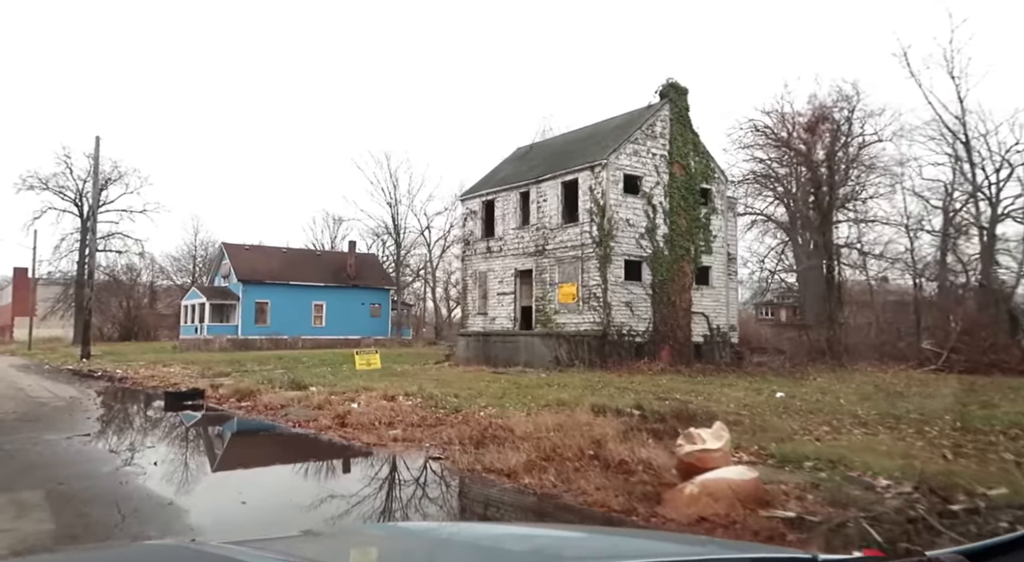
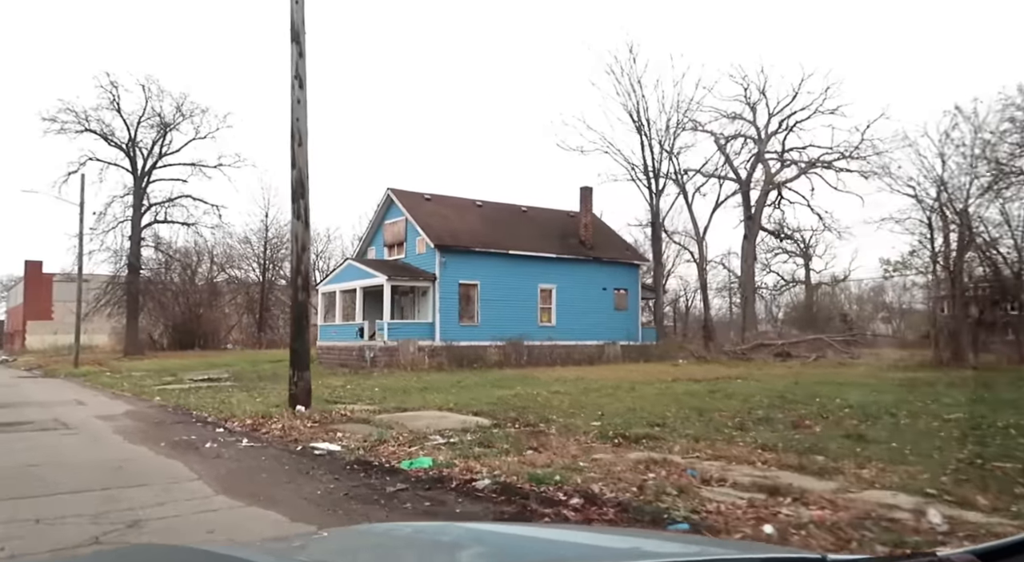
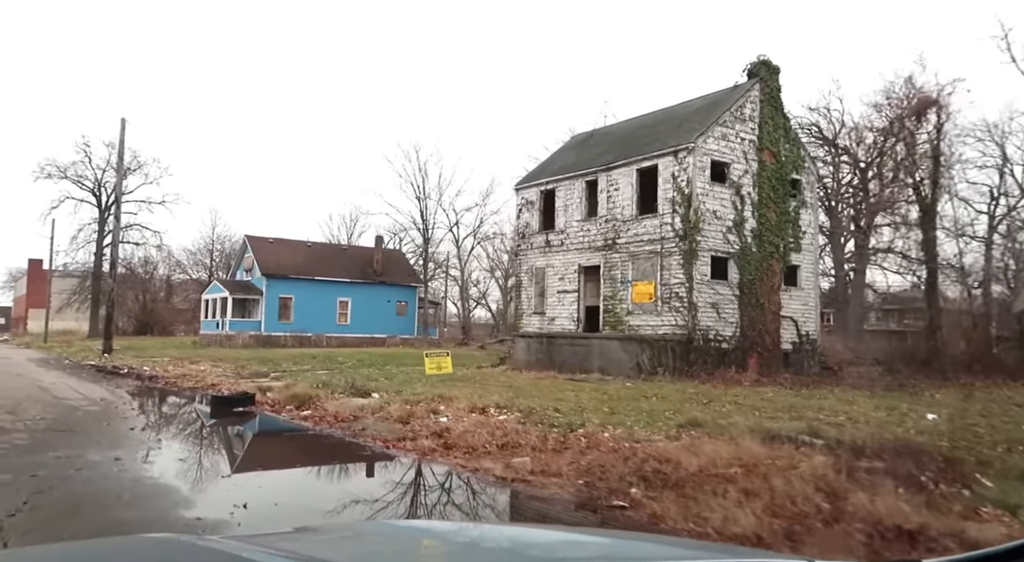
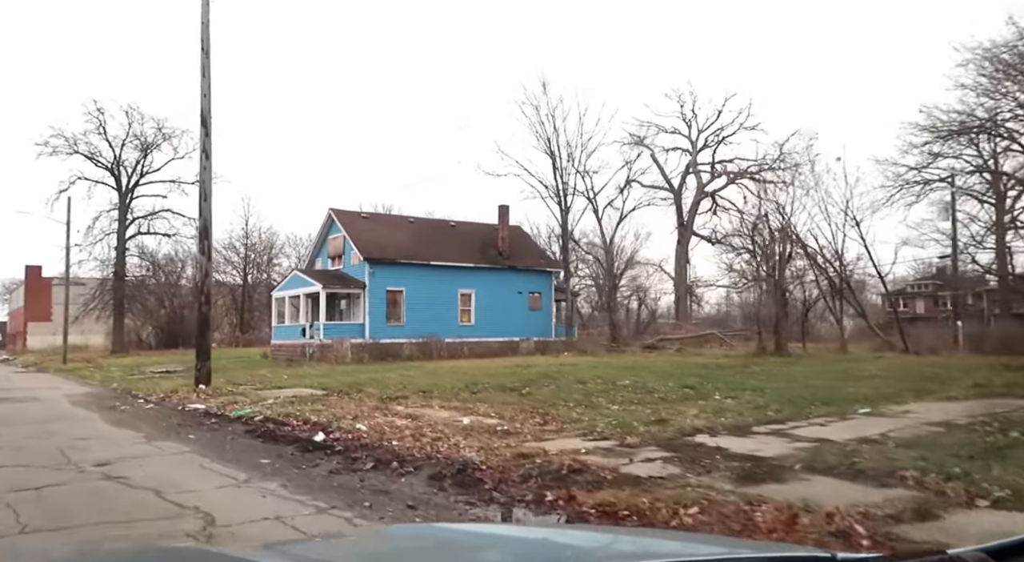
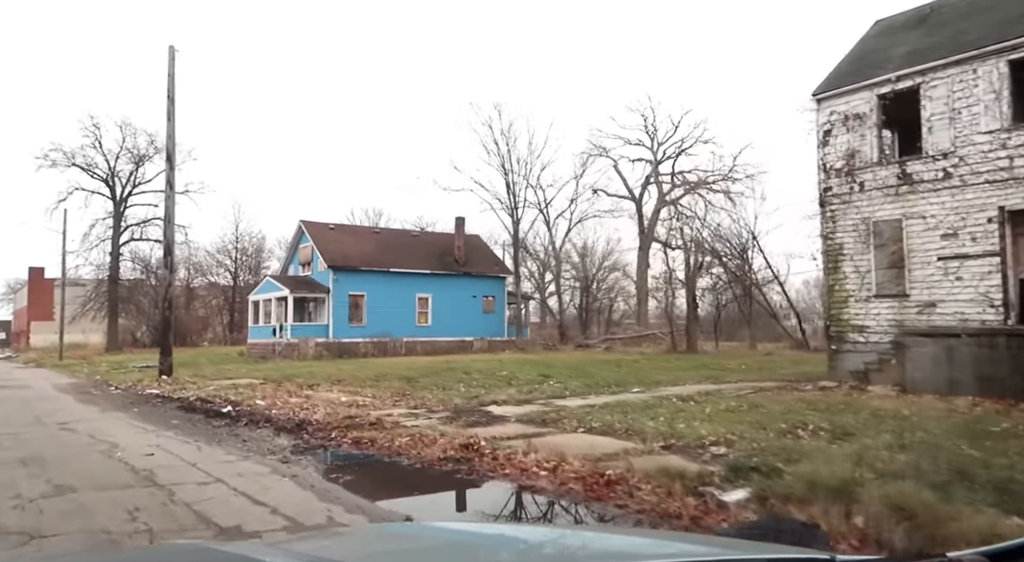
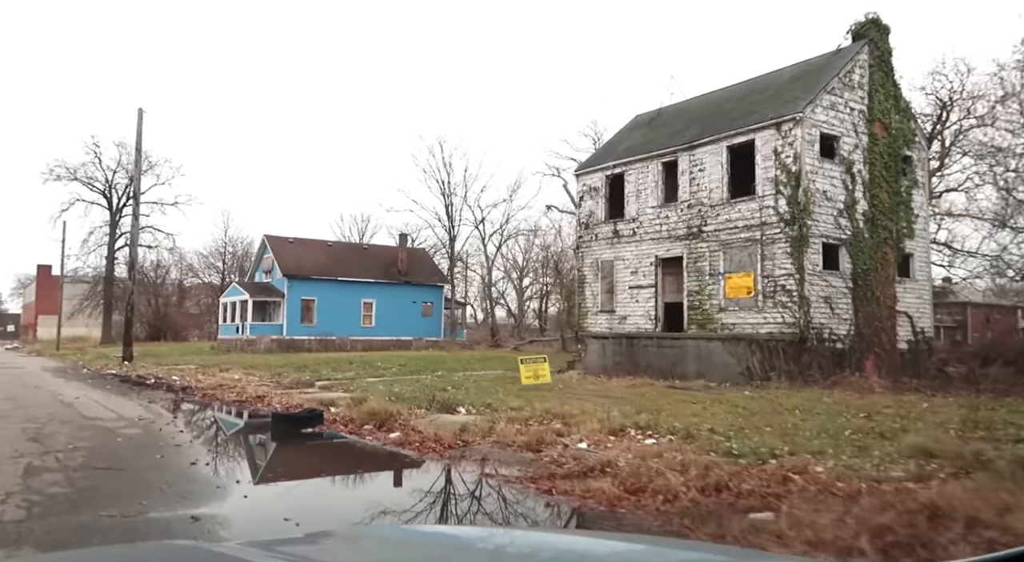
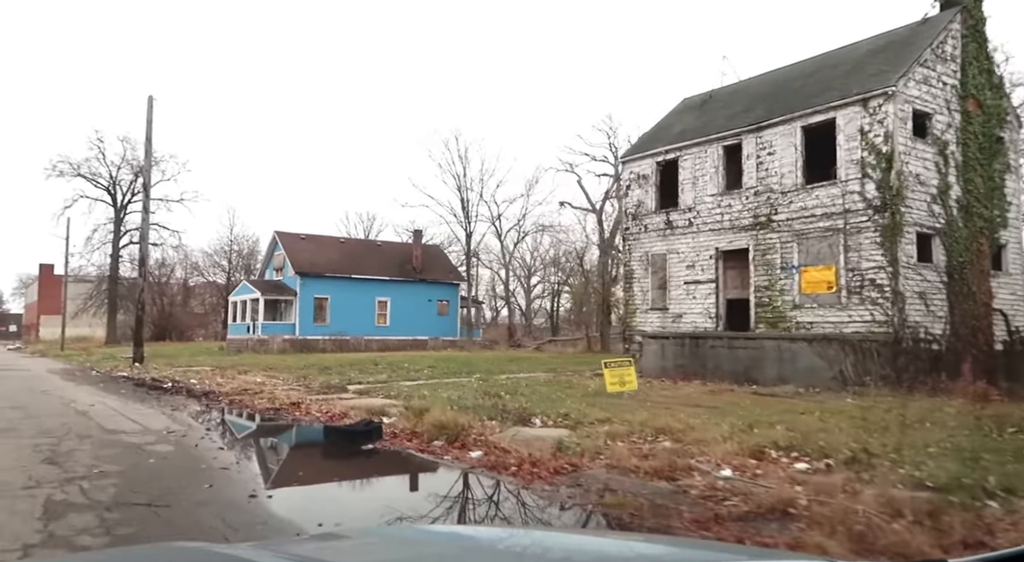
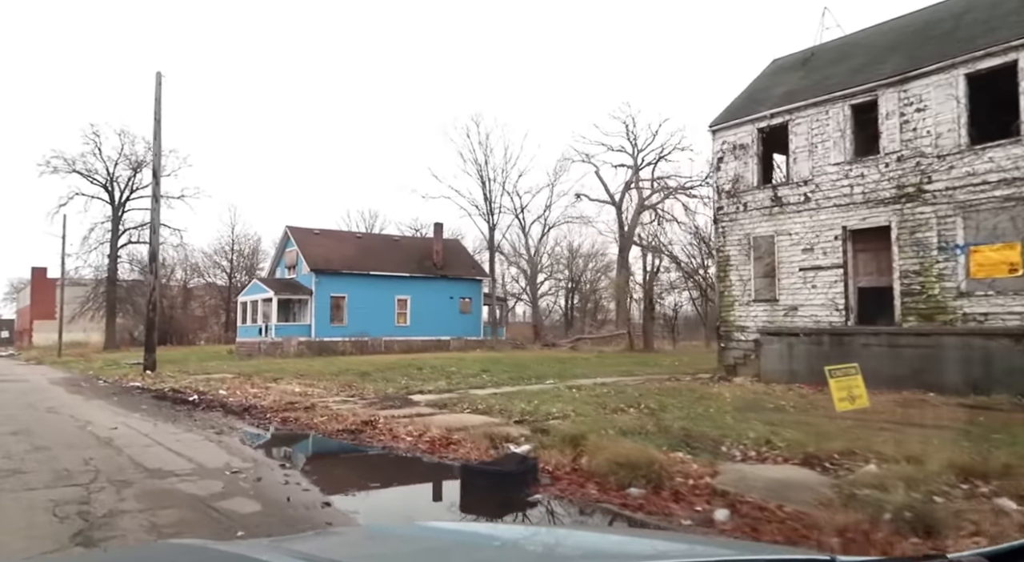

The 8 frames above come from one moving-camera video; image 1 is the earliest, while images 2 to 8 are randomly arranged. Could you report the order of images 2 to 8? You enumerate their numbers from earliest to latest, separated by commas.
3, 6, 7, 8, 5, 4, 2
